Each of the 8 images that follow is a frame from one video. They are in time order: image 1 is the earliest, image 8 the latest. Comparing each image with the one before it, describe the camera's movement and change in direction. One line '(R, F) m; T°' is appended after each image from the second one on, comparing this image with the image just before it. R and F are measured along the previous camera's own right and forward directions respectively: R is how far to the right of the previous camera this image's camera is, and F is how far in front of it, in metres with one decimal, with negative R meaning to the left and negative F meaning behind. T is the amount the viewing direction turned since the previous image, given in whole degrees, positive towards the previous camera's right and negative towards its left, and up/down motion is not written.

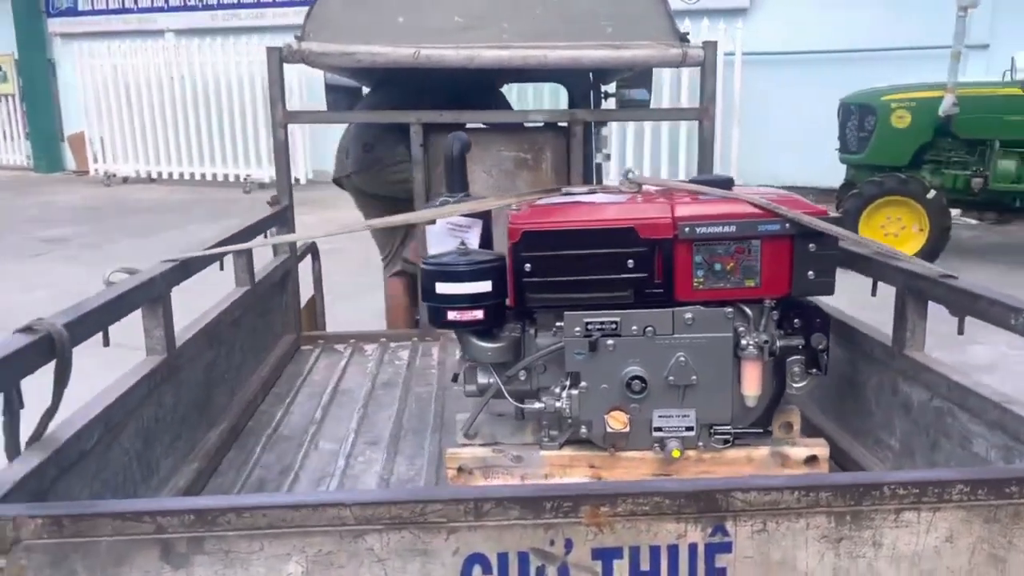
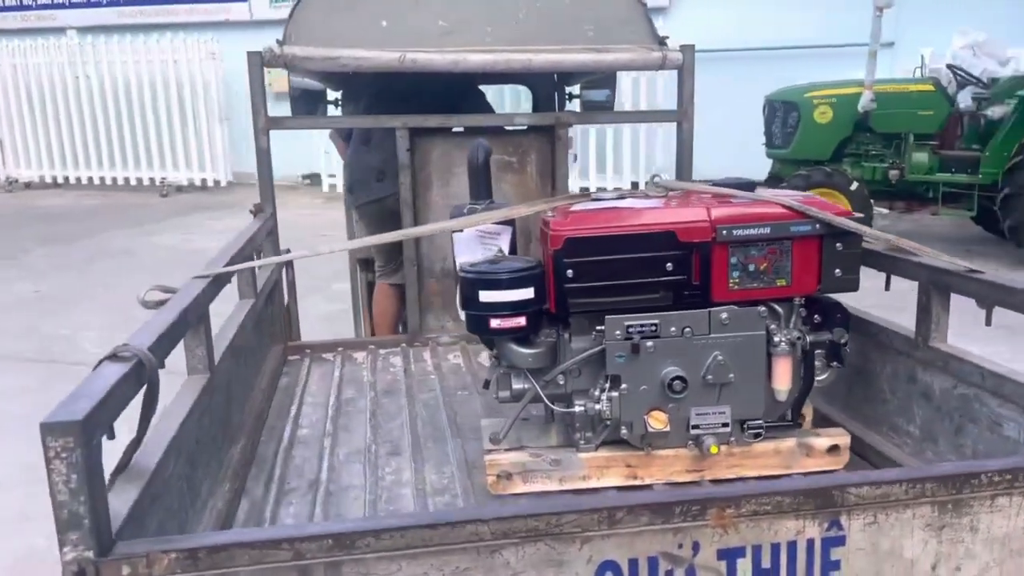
(-0.3, 0.0) m; +6°
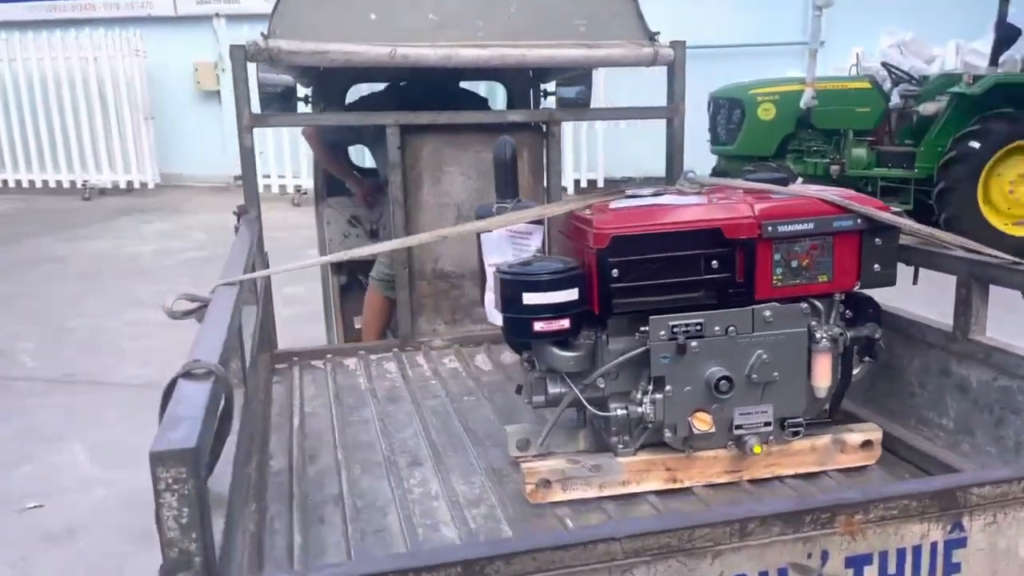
(-0.3, +0.1) m; +5°
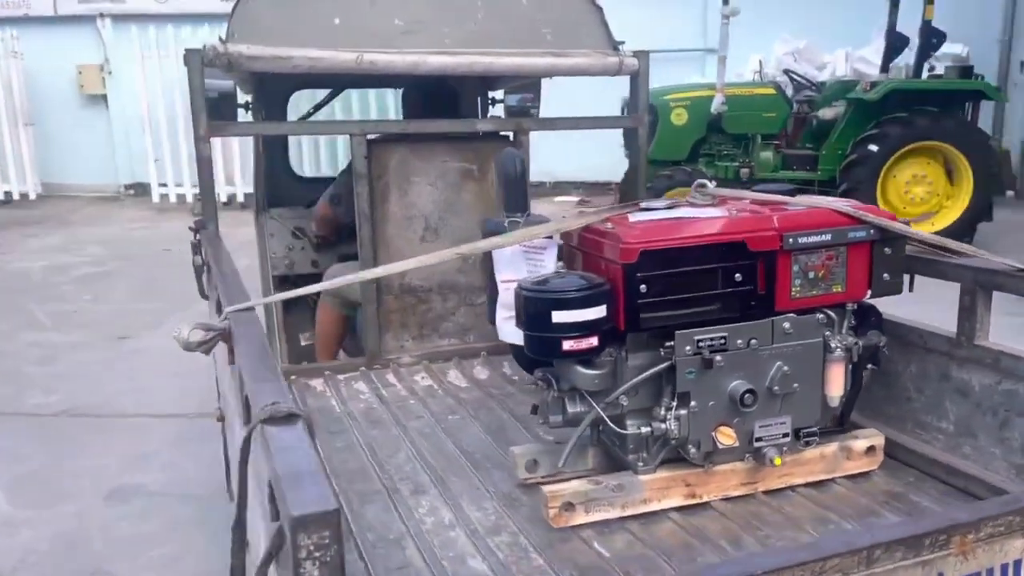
(-0.3, +0.1) m; +7°
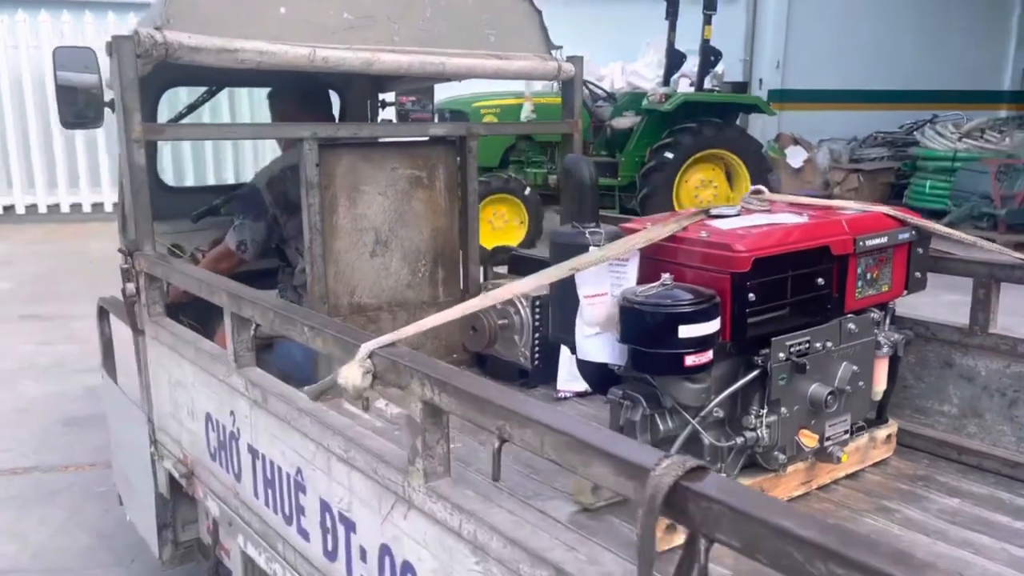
(-0.7, +0.3) m; +17°
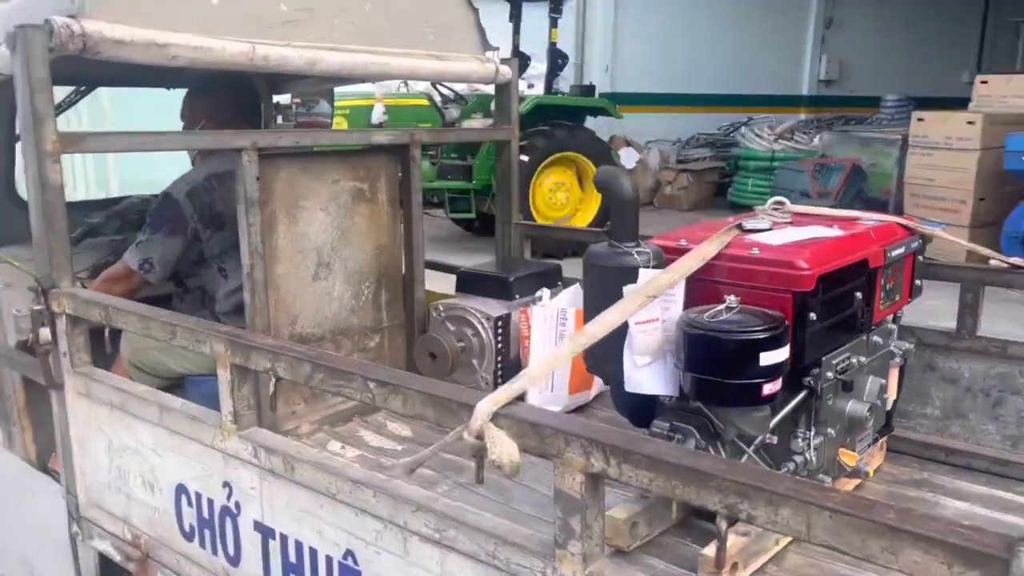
(-0.4, +0.3) m; +12°
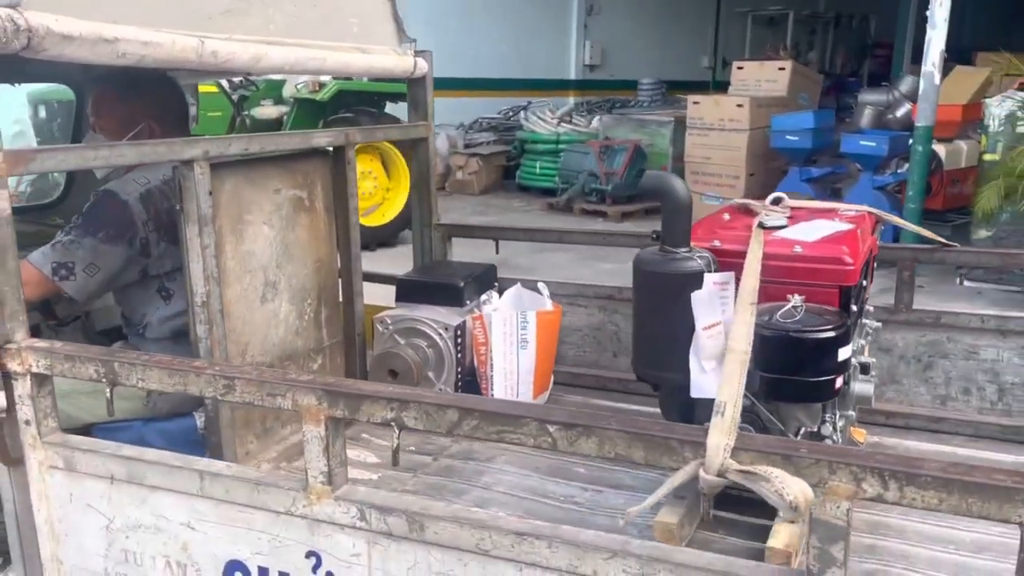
(-0.5, +0.2) m; +16°
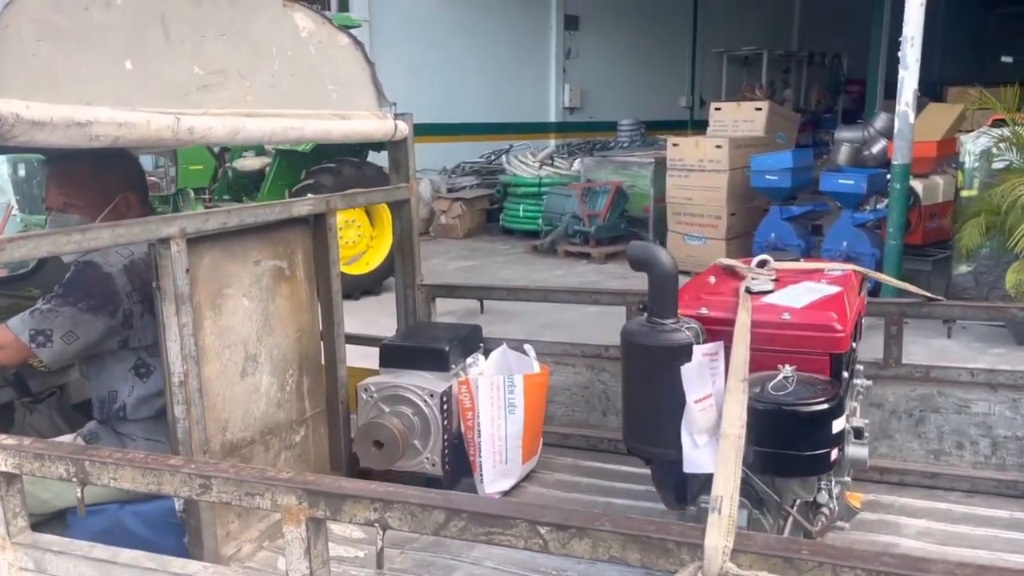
(0.0, 0.0) m; +1°
